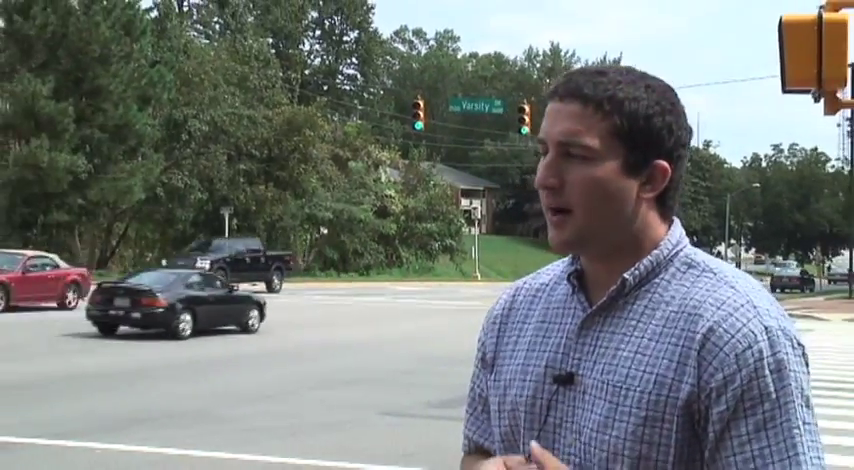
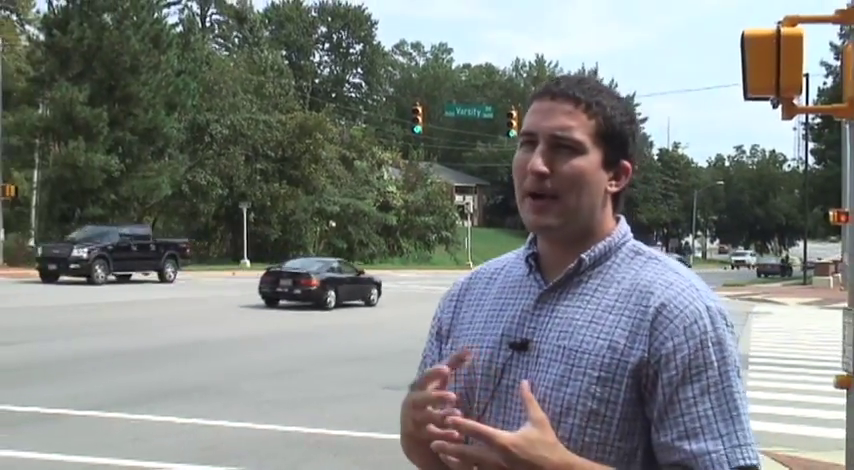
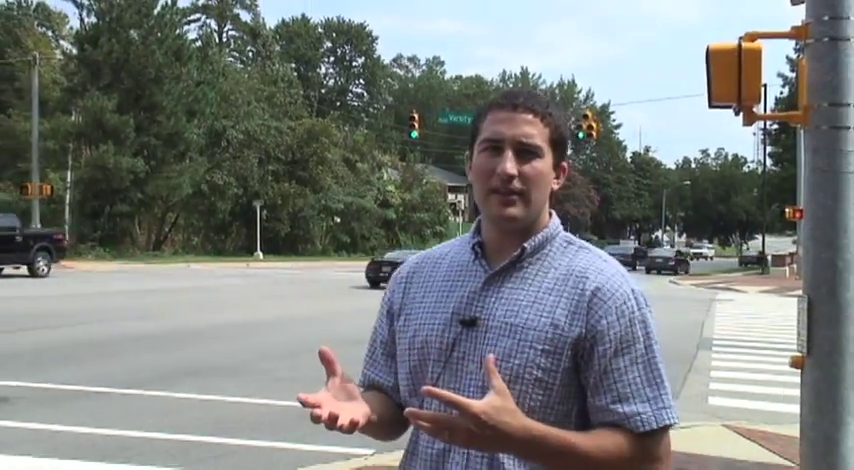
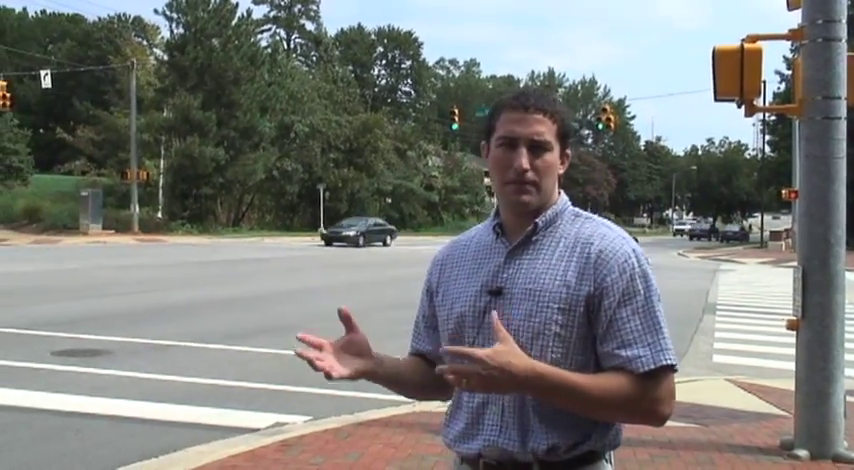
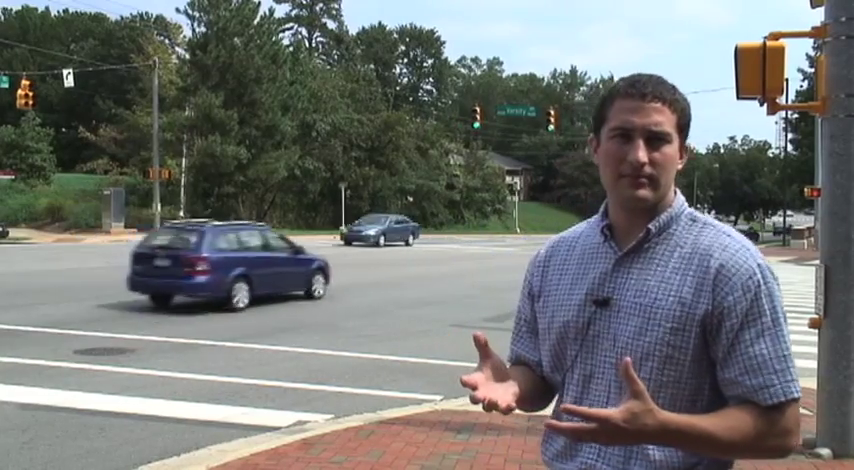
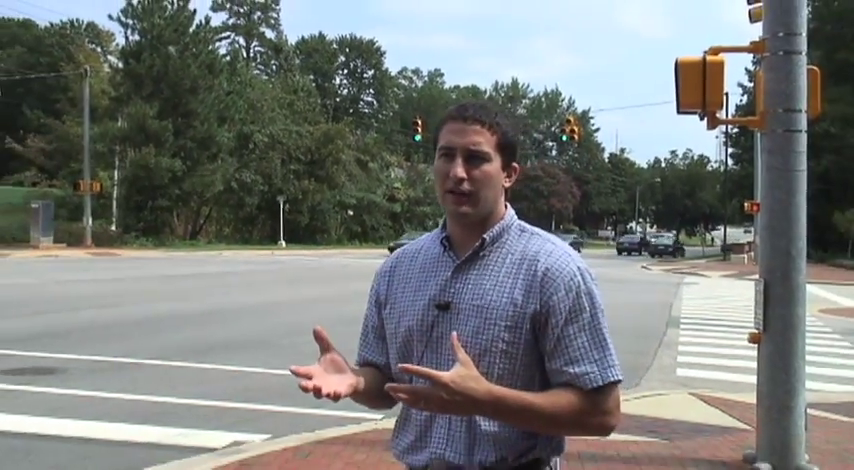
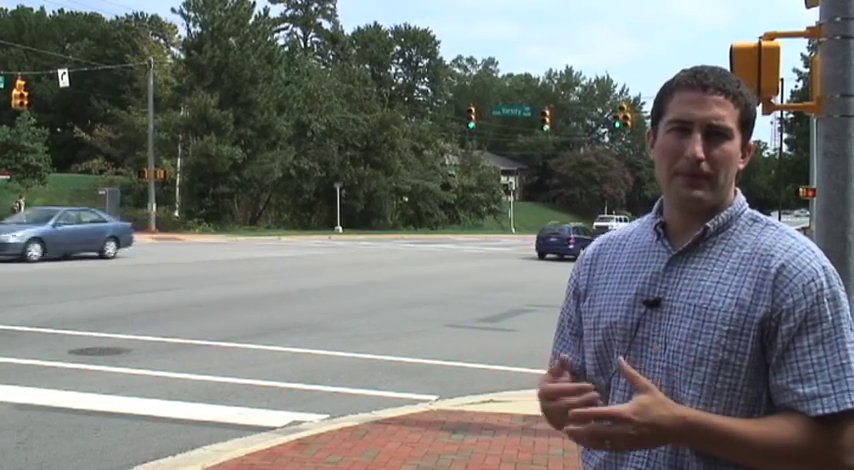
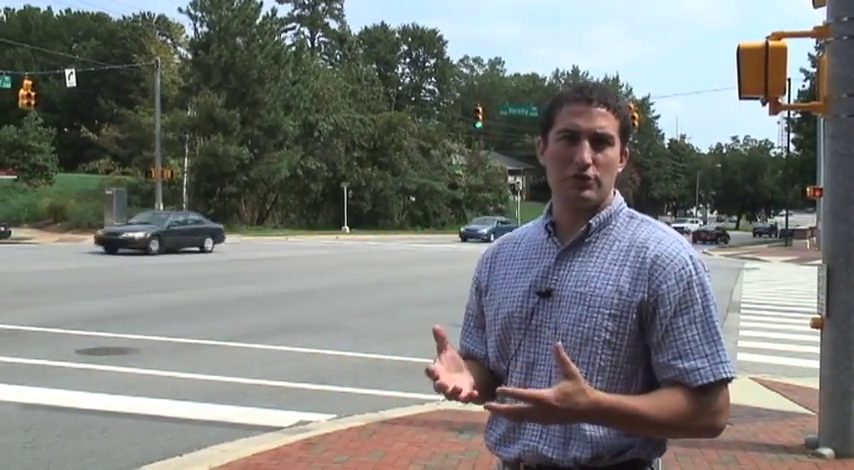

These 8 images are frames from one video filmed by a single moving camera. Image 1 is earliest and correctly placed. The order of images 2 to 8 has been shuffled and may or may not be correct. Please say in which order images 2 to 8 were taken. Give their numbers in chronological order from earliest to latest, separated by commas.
2, 3, 6, 4, 8, 5, 7
